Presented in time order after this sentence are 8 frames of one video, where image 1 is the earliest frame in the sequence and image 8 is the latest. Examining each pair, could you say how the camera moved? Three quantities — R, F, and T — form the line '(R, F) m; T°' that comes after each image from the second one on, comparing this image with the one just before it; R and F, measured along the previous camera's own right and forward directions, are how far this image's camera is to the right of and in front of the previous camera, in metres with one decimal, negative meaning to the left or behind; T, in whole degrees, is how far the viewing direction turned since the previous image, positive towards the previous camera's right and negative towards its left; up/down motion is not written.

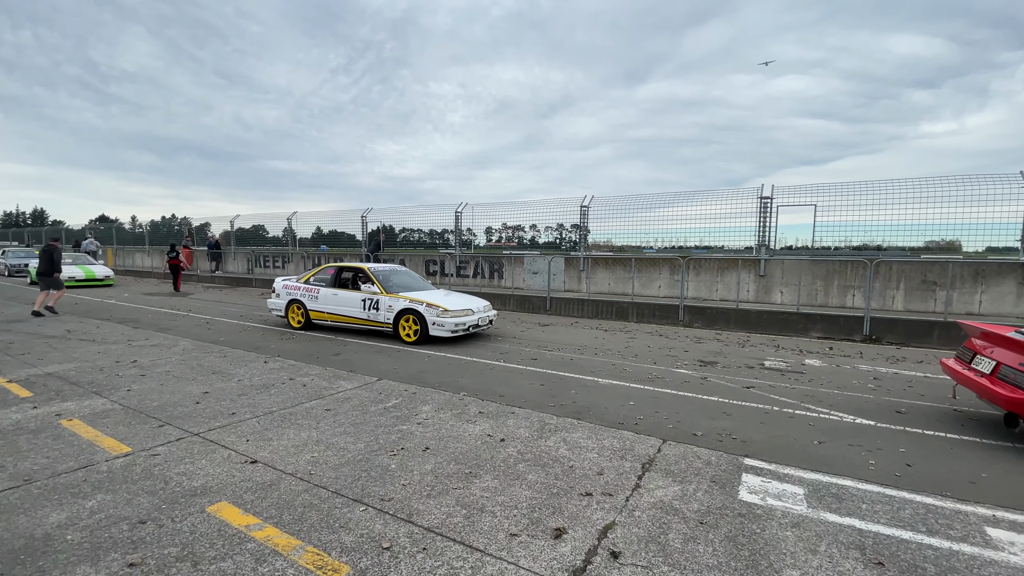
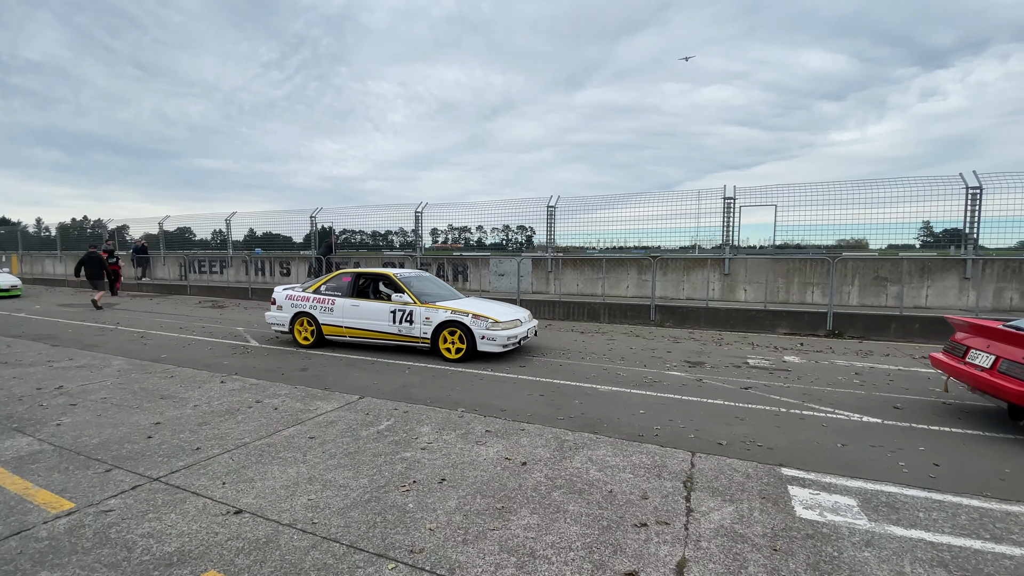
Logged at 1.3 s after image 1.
(-0.6, +0.5) m; +6°
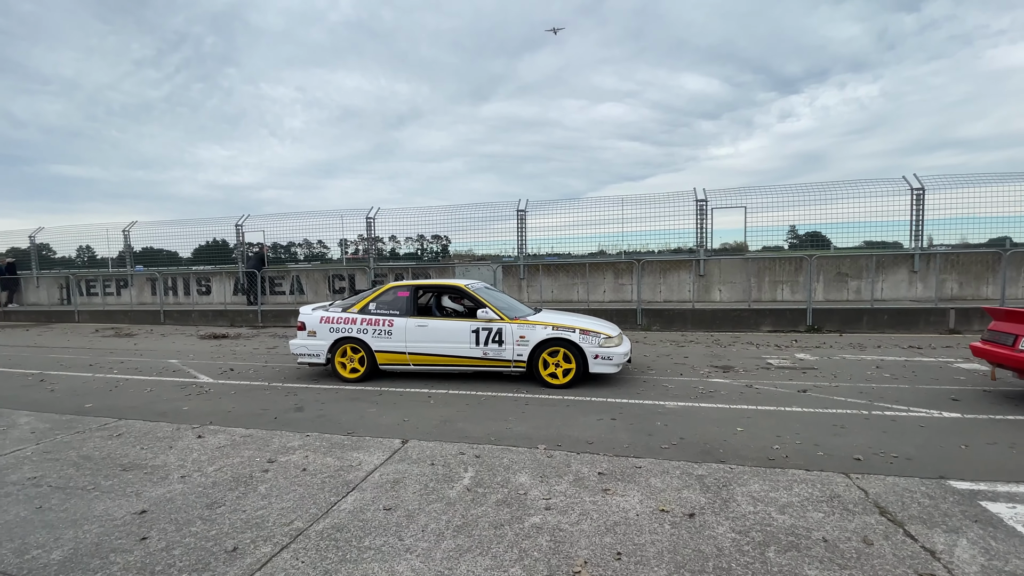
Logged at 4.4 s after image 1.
(-1.6, +1.1) m; +10°
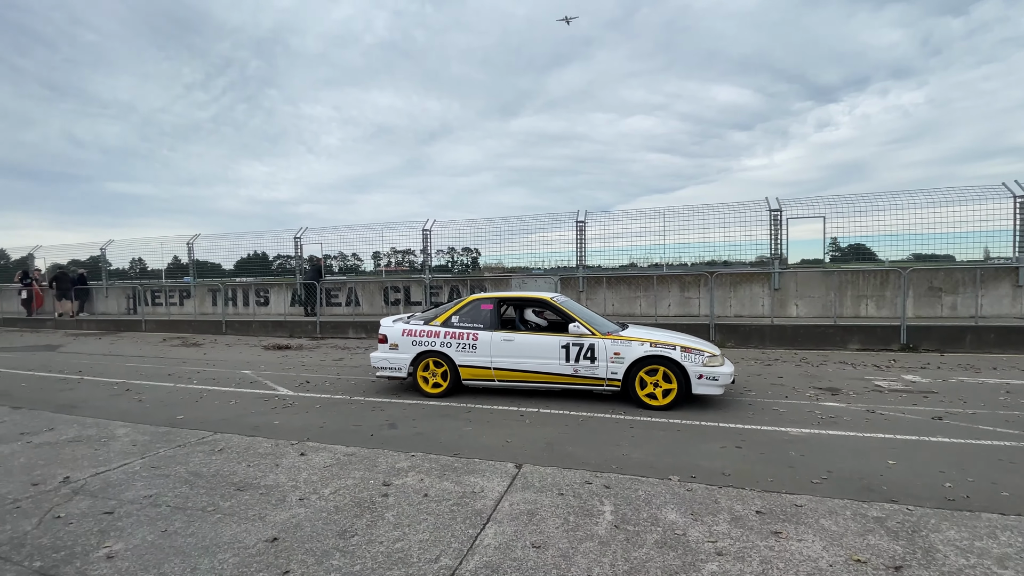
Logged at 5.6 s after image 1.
(-0.9, +0.3) m; -4°
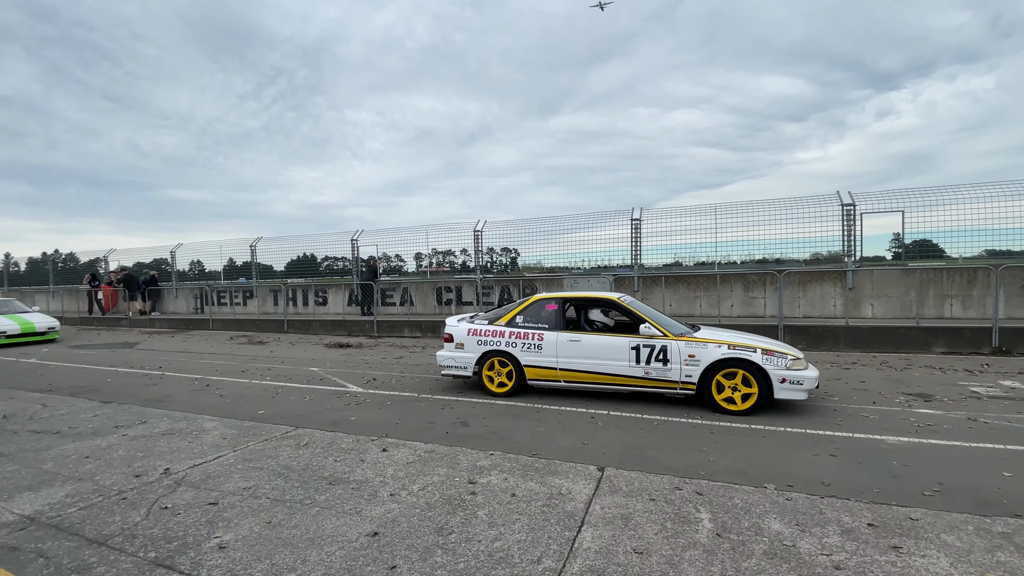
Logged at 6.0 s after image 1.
(-0.4, 0.0) m; -5°
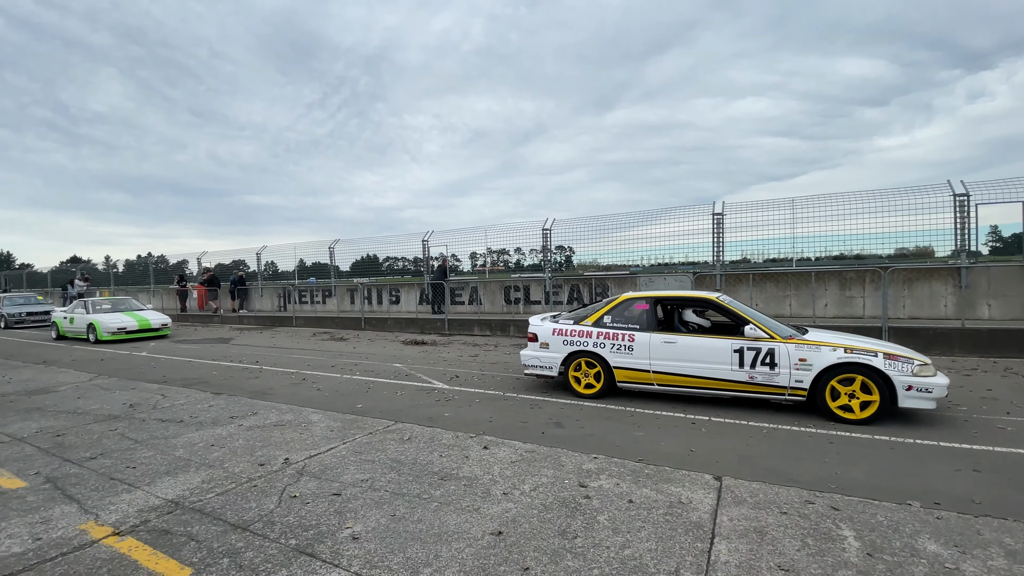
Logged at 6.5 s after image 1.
(-0.5, 0.0) m; -7°
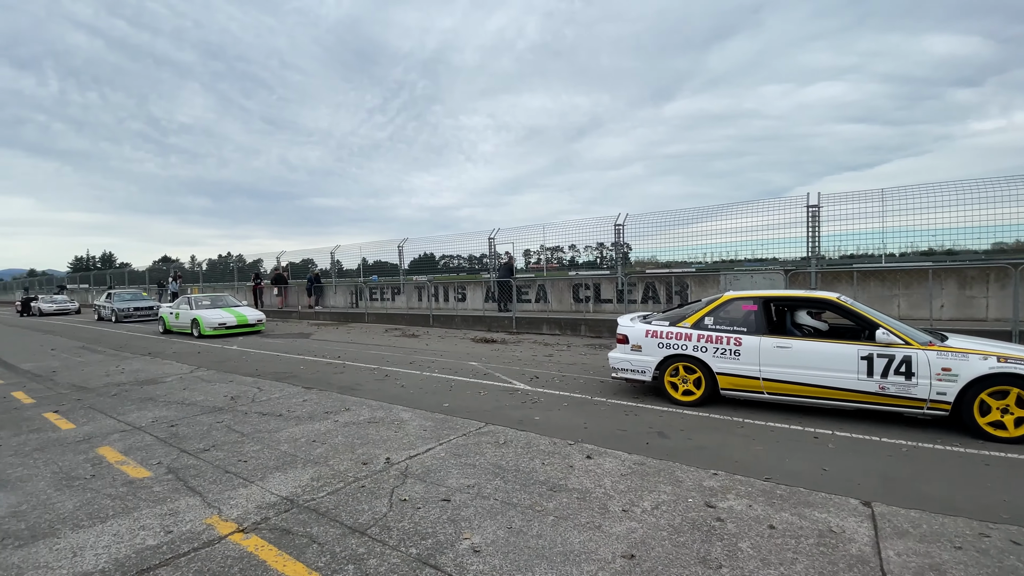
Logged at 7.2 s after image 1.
(-0.5, +0.2) m; -7°
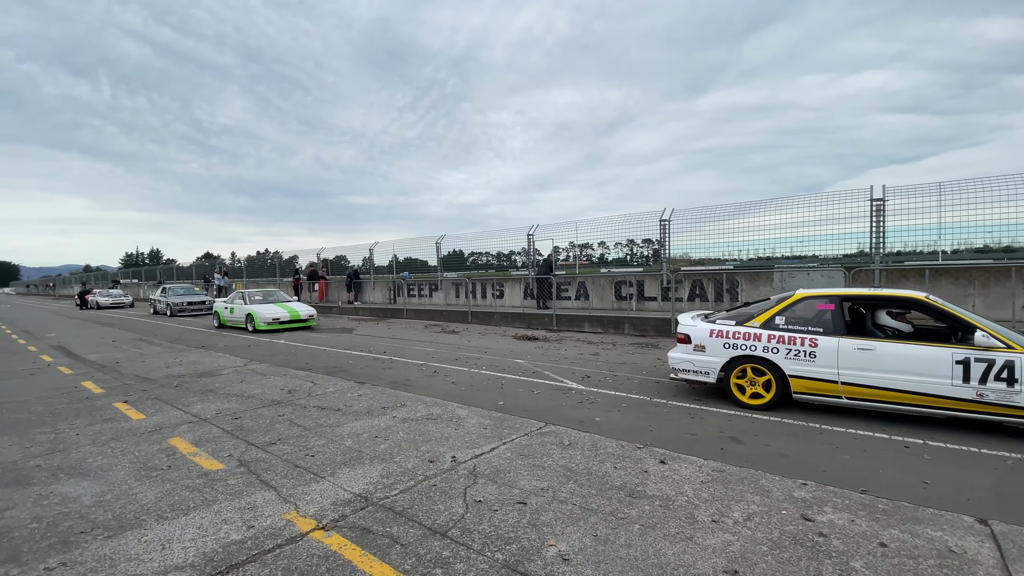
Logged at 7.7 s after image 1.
(-0.4, +0.1) m; -4°
